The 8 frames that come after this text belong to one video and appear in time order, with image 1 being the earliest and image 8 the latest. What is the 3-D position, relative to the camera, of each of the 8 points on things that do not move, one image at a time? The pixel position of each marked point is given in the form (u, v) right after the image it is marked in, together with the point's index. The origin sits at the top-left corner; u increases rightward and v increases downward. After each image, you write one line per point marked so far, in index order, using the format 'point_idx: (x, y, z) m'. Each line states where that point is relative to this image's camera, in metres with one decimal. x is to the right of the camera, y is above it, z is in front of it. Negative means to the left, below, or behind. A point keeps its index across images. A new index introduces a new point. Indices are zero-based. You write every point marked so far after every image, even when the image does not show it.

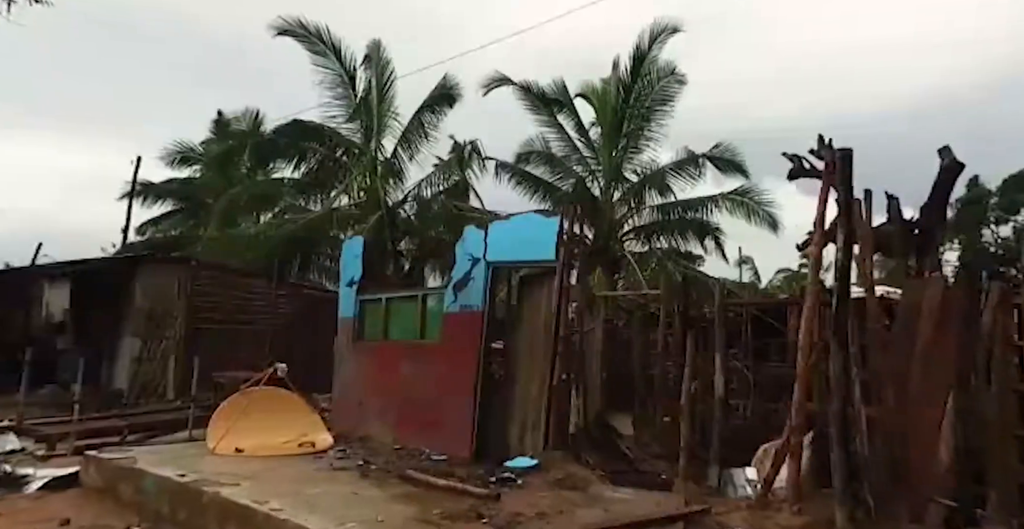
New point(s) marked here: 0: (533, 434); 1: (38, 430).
0: (+0.1, -1.1, +4.6) m
1: (-5.5, -1.9, +8.3) m
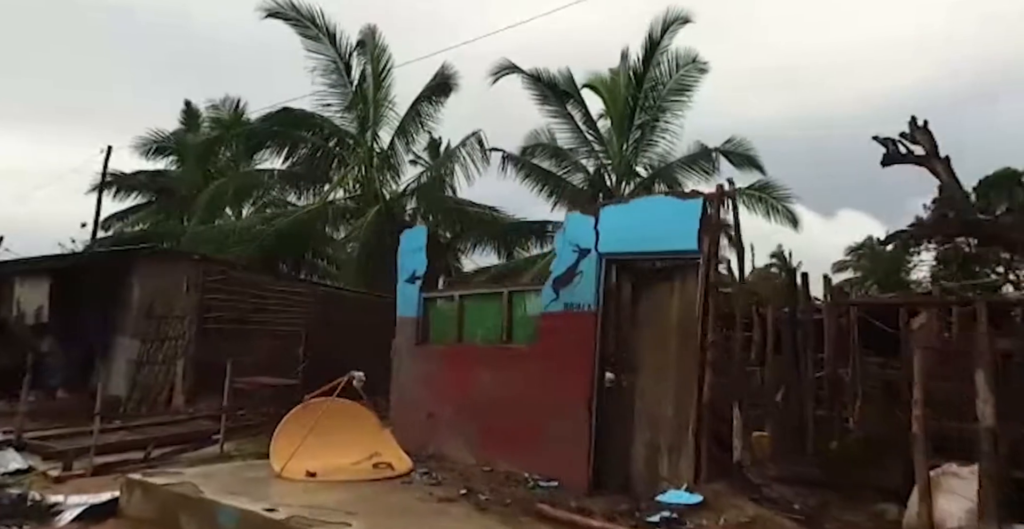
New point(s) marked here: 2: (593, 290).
0: (+0.9, -1.1, +3.9) m
1: (-4.8, -1.9, +7.4) m
2: (+0.5, -0.1, +4.4) m
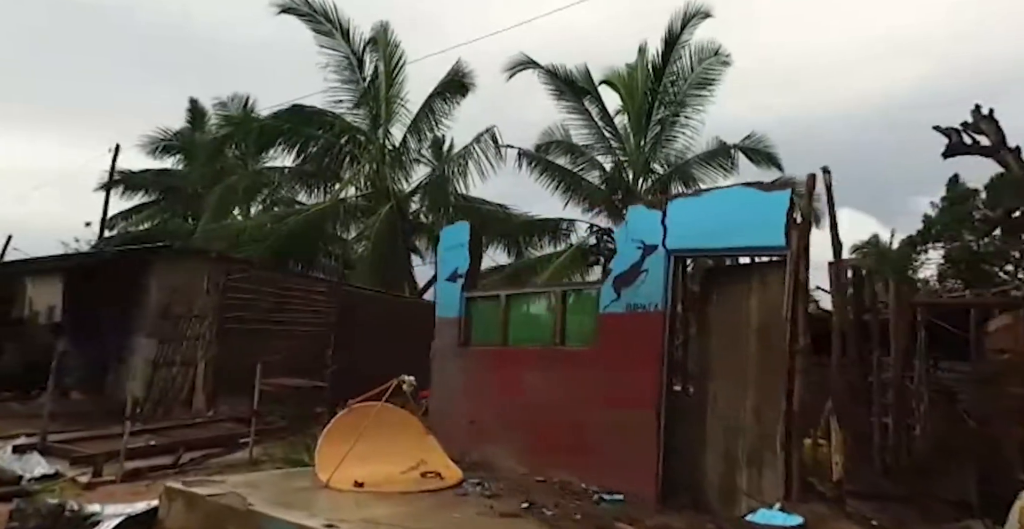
0: (+1.3, -1.1, +3.6) m
1: (-4.4, -1.9, +7.2) m
2: (+0.9, -0.1, +4.2) m
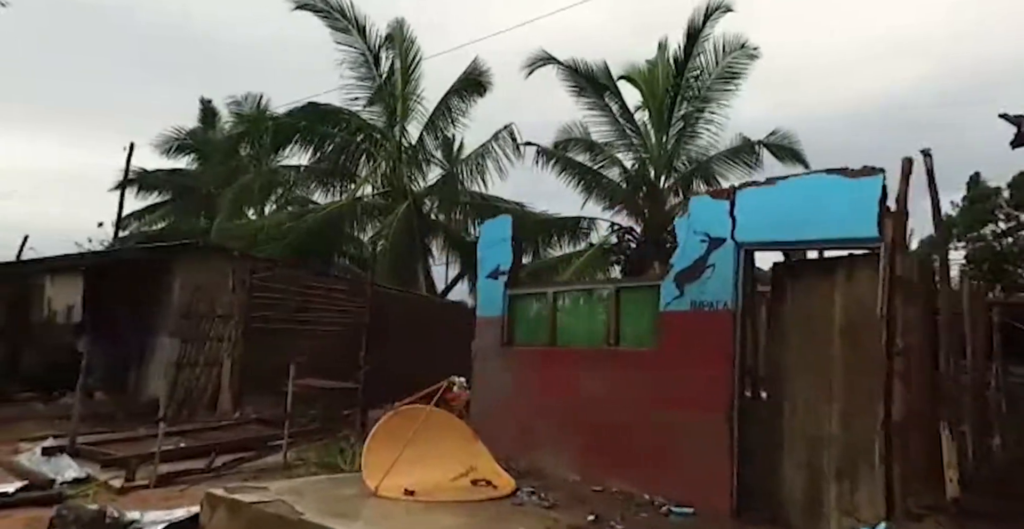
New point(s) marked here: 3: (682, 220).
0: (+1.6, -1.0, +3.4) m
1: (-4.1, -1.8, +7.0) m
2: (+1.2, -0.1, +4.0) m
3: (+1.0, +0.3, +4.4) m
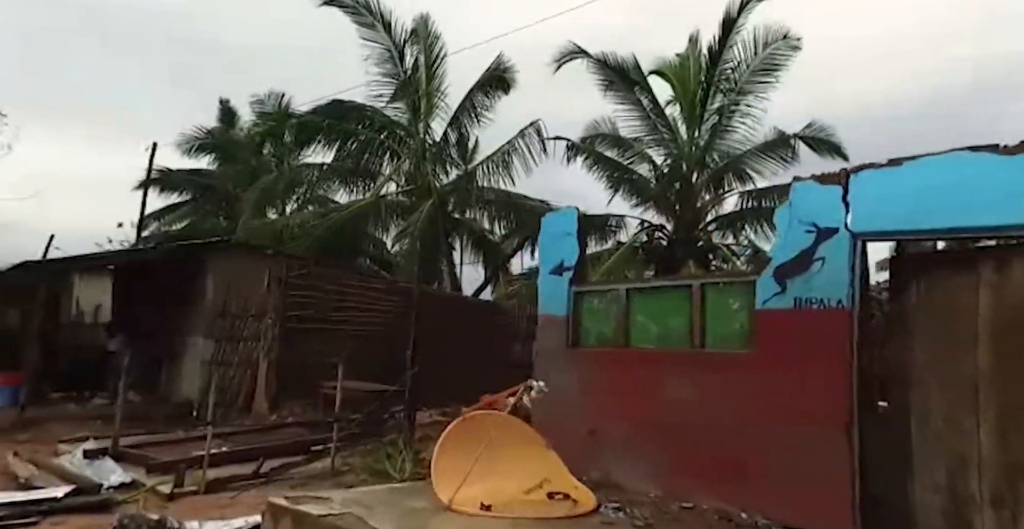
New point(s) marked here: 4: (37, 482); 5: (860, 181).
0: (+2.0, -1.0, +3.0) m
1: (-3.5, -1.8, +6.8) m
2: (+1.7, -0.1, +3.6) m
3: (+1.5, +0.3, +4.0) m
4: (-4.2, -1.9, +6.4) m
5: (+1.7, +0.4, +3.6) m
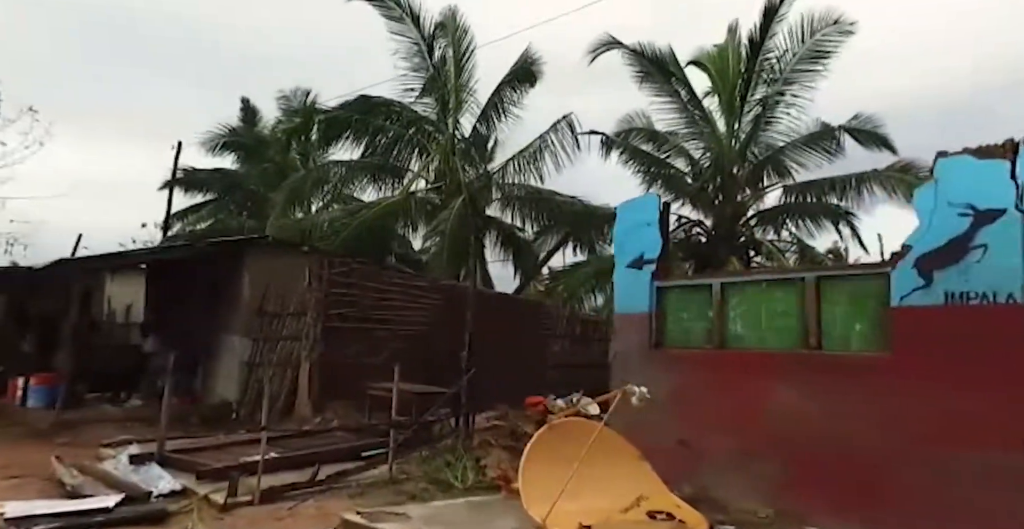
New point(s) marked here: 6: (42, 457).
0: (+2.5, -1.0, +2.6) m
1: (-2.9, -1.8, +6.5) m
2: (+2.2, 0.0, +3.2) m
3: (+2.0, +0.3, +3.6) m
4: (-3.6, -1.9, +6.1) m
5: (+2.2, +0.4, +3.1) m
6: (-5.3, -2.2, +8.2) m
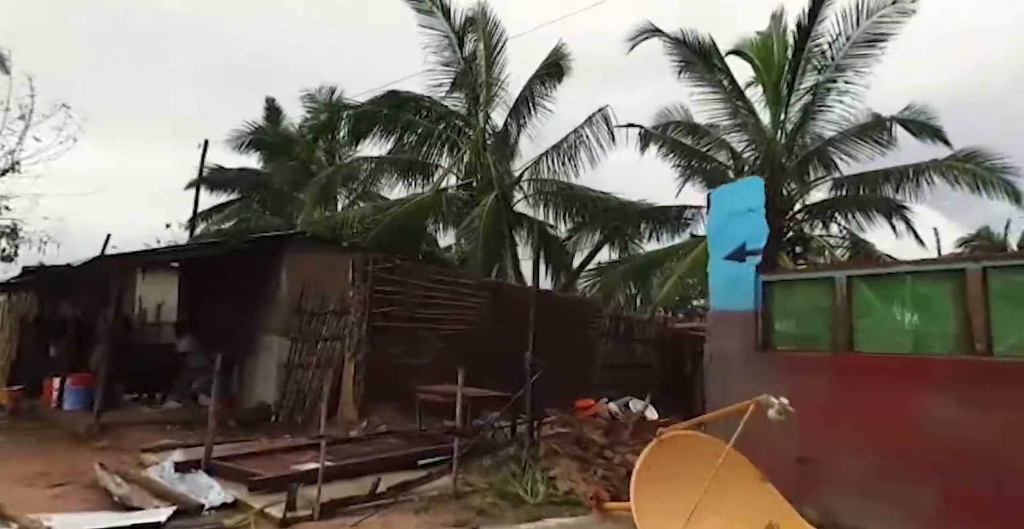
0: (+3.0, -0.9, +2.0) m
1: (-2.3, -1.7, +6.1) m
2: (+2.7, 0.0, +2.6) m
3: (+2.5, +0.4, +3.0) m
4: (-3.0, -1.8, +5.7) m
5: (+2.7, +0.5, +2.5) m
6: (-4.7, -2.1, +7.9) m
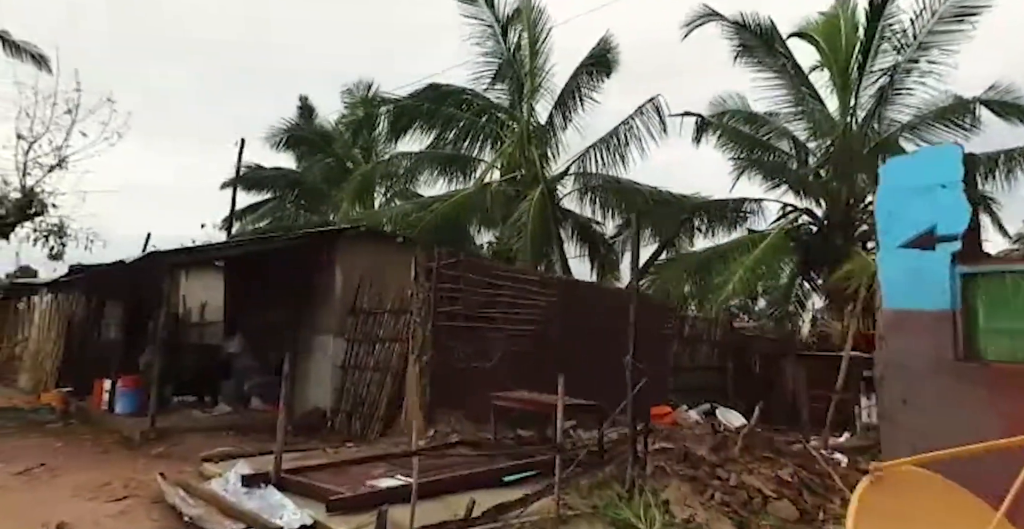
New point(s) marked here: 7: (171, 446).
0: (+3.7, -0.9, +1.1) m
1: (-1.5, -1.7, +5.4) m
2: (+3.3, +0.1, +1.7) m
3: (+3.2, +0.4, +2.1) m
4: (-2.2, -1.8, +5.0) m
5: (+3.4, +0.5, +1.6) m
6: (-3.8, -2.1, +7.3) m
7: (-4.1, -2.2, +8.5) m
